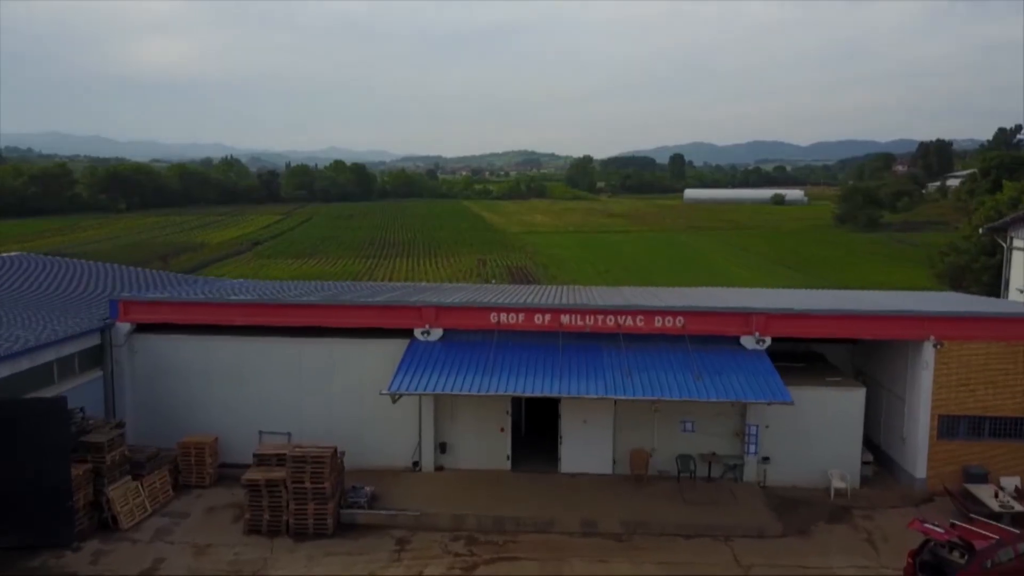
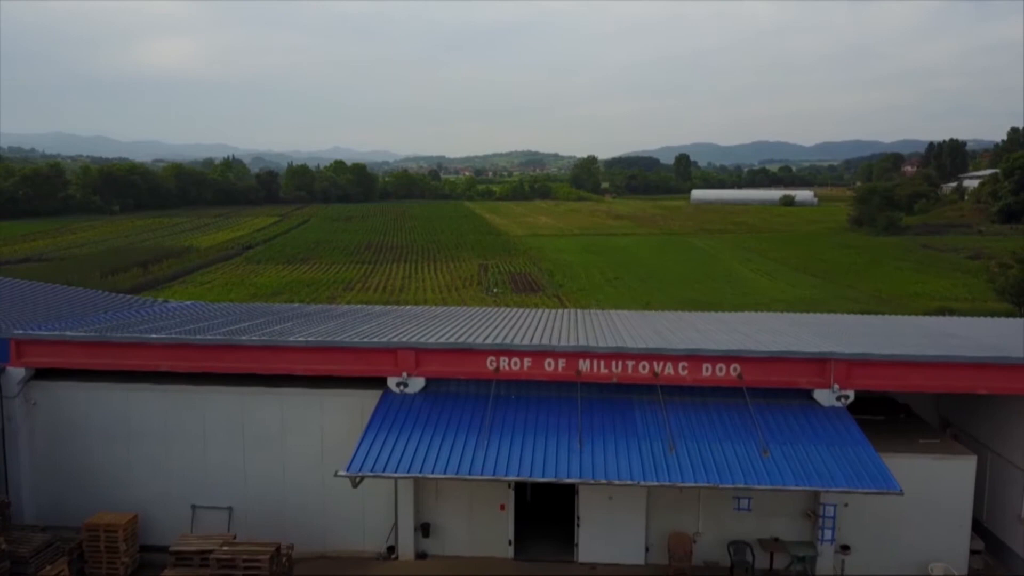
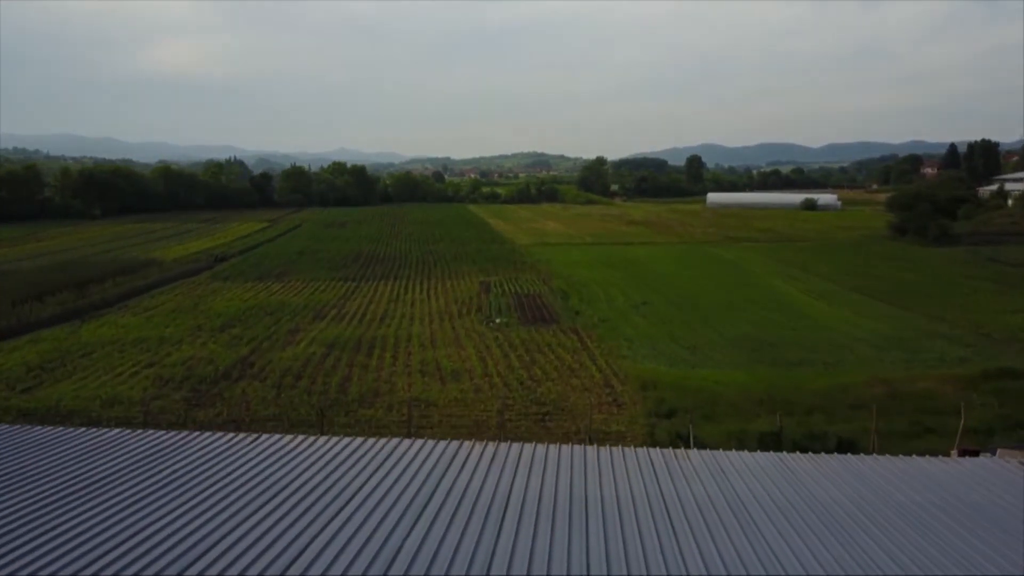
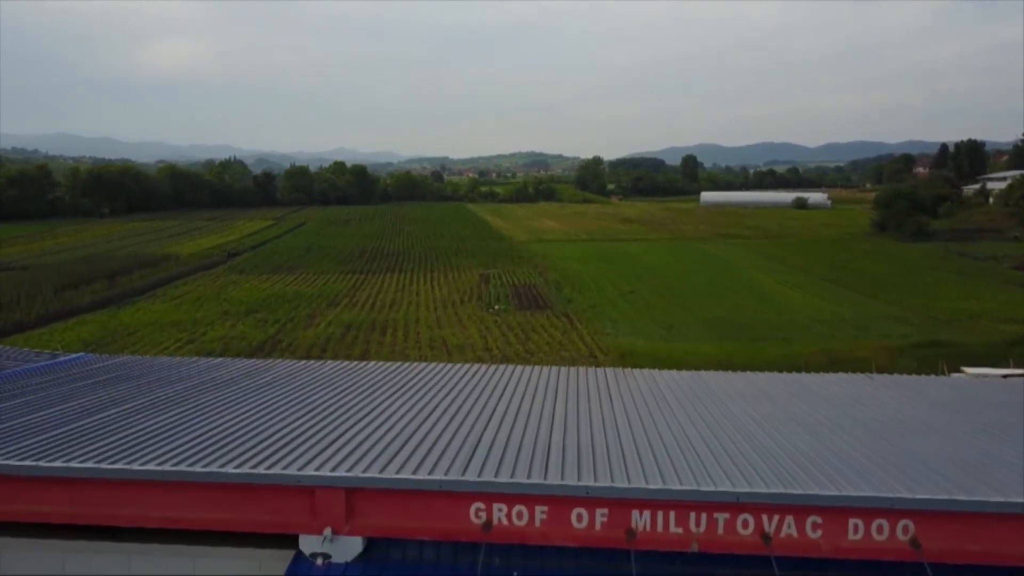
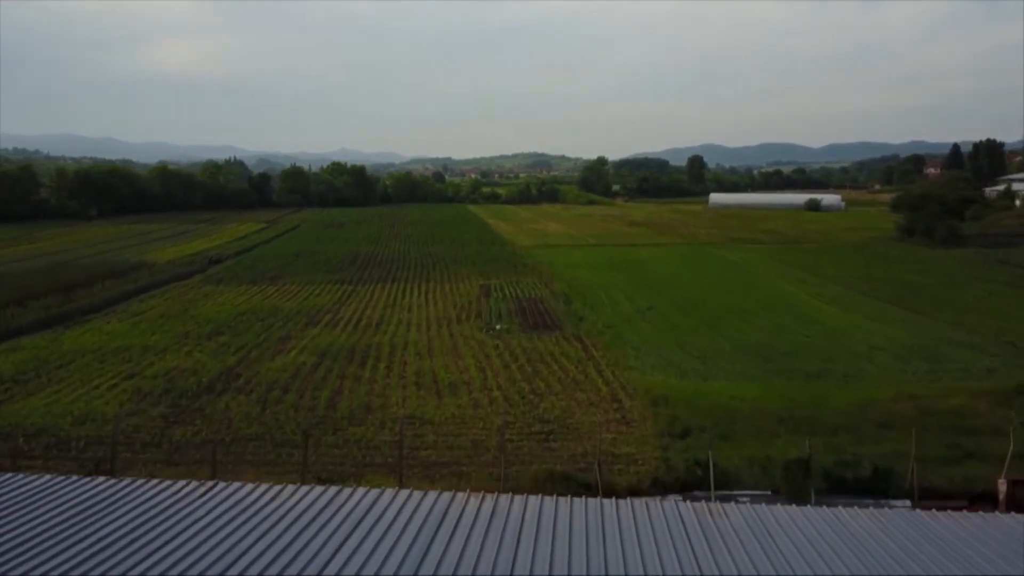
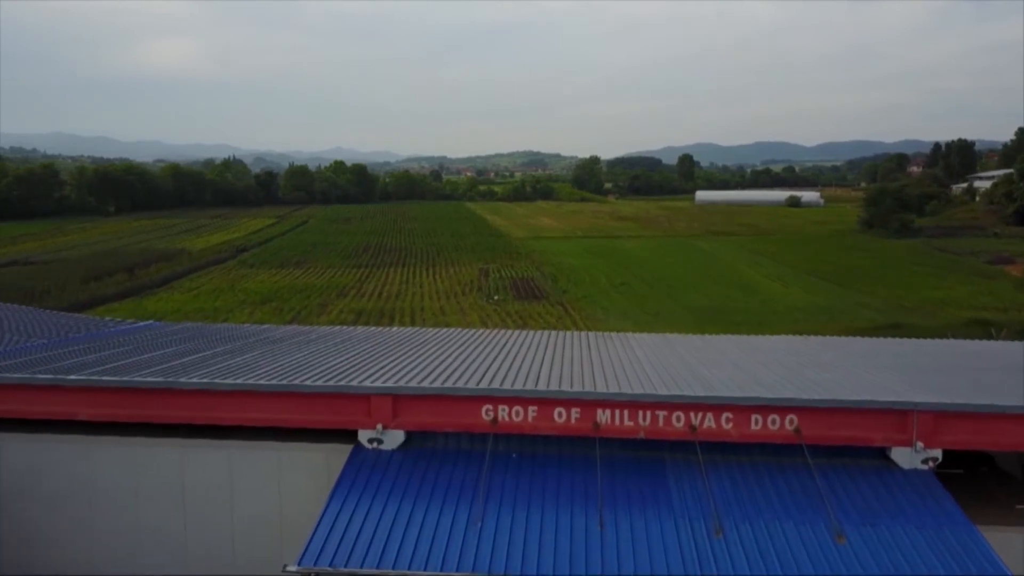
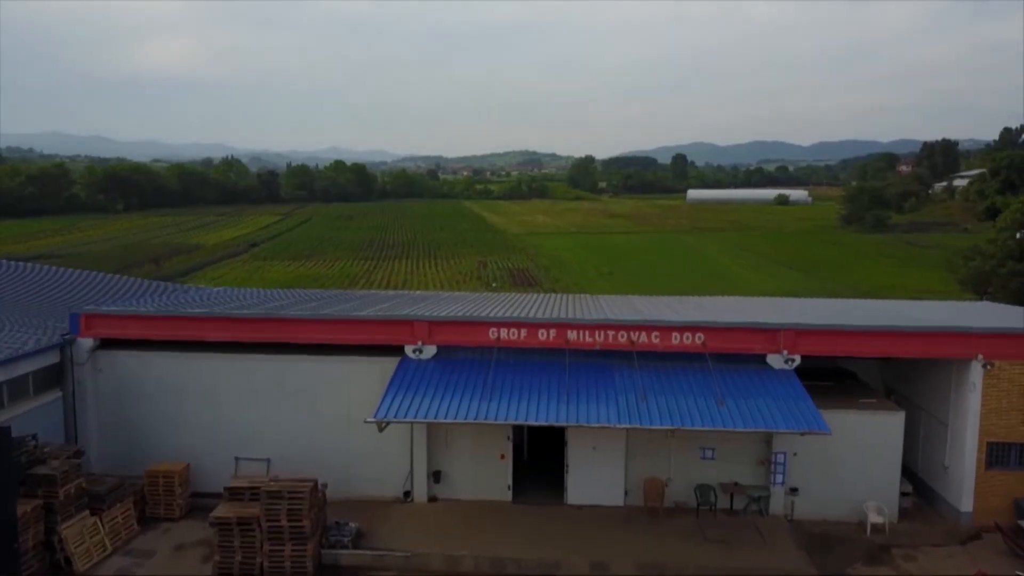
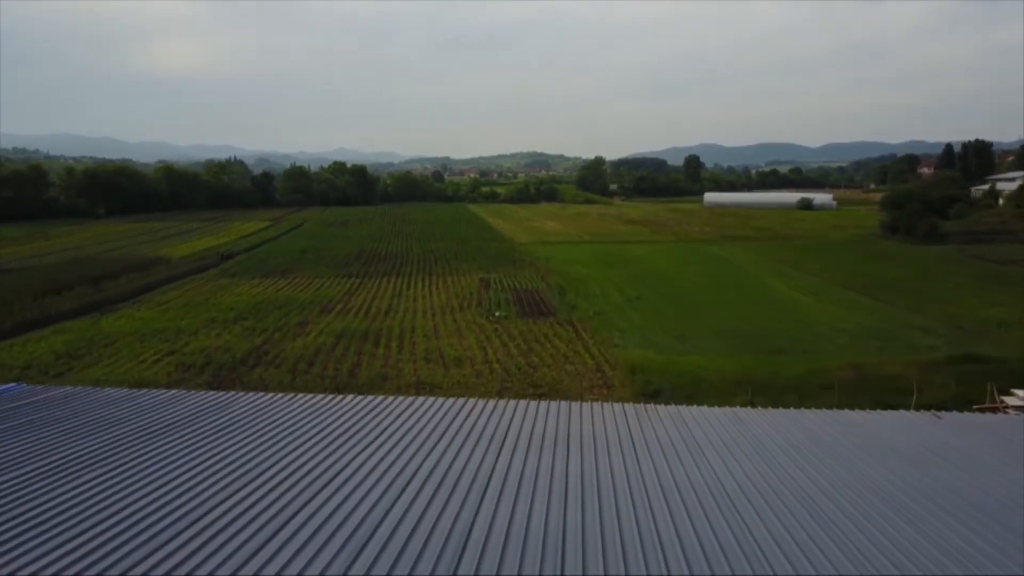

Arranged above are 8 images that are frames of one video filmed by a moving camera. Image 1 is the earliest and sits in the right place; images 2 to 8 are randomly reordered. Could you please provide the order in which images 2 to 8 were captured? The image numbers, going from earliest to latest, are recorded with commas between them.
7, 2, 6, 4, 8, 3, 5
